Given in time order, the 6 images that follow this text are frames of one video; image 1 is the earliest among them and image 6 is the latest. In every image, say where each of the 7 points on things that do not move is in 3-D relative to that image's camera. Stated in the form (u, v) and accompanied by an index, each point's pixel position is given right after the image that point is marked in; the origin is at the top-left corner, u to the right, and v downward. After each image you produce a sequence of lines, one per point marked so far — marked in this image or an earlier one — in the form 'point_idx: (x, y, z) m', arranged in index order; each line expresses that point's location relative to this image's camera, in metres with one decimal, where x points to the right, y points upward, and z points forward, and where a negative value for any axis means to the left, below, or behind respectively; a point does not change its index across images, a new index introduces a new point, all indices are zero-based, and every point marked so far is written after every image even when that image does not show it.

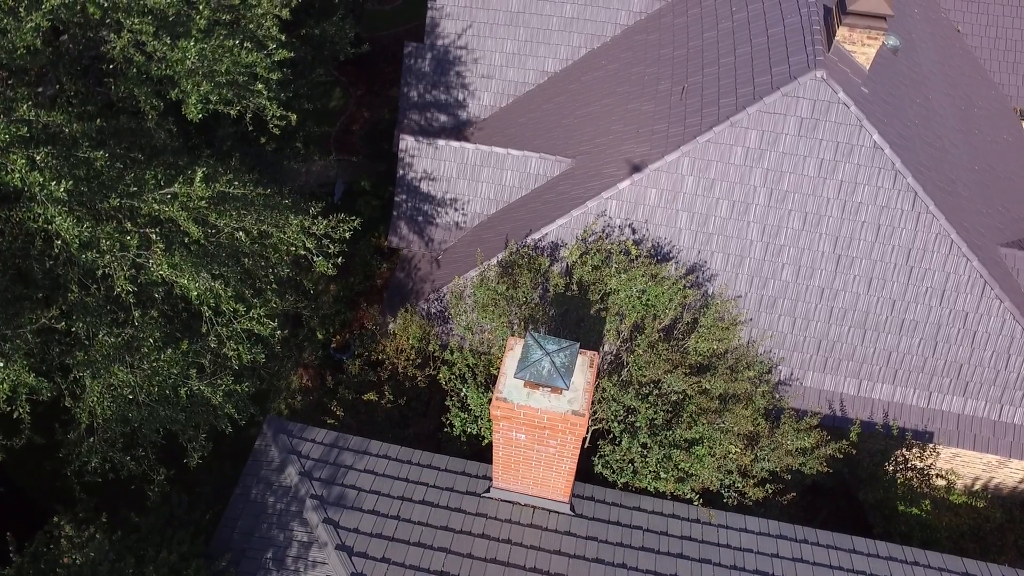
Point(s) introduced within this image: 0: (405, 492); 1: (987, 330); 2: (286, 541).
0: (-1.9, -3.7, +10.3) m
1: (+12.8, -1.1, +15.2) m
2: (-3.8, -4.3, +9.6) m
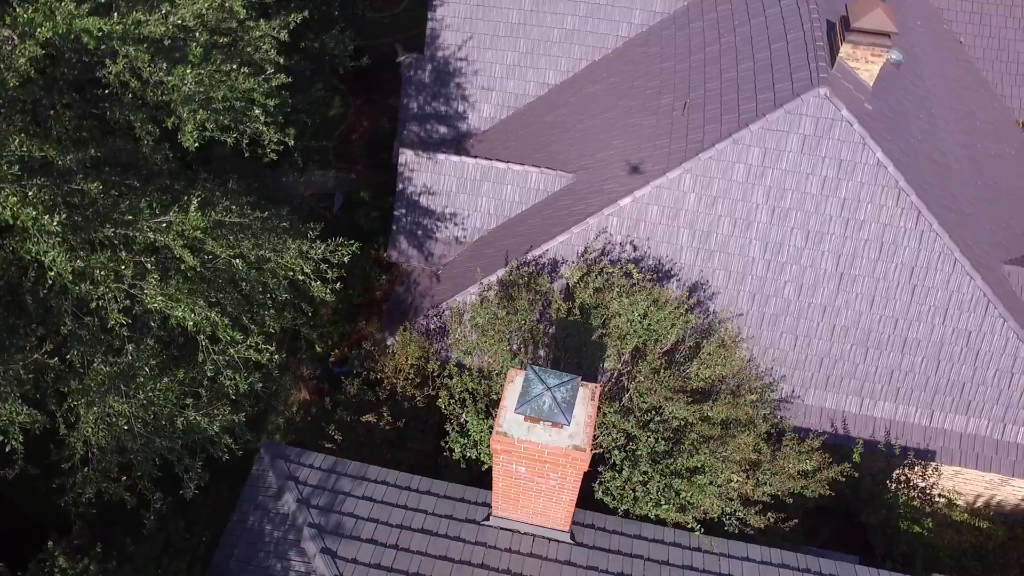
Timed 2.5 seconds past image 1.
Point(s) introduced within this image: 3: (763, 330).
0: (-2.0, -4.2, +10.2) m
1: (+12.8, -1.6, +15.1) m
2: (-3.8, -4.8, +9.5) m
3: (+6.9, -1.2, +15.7) m
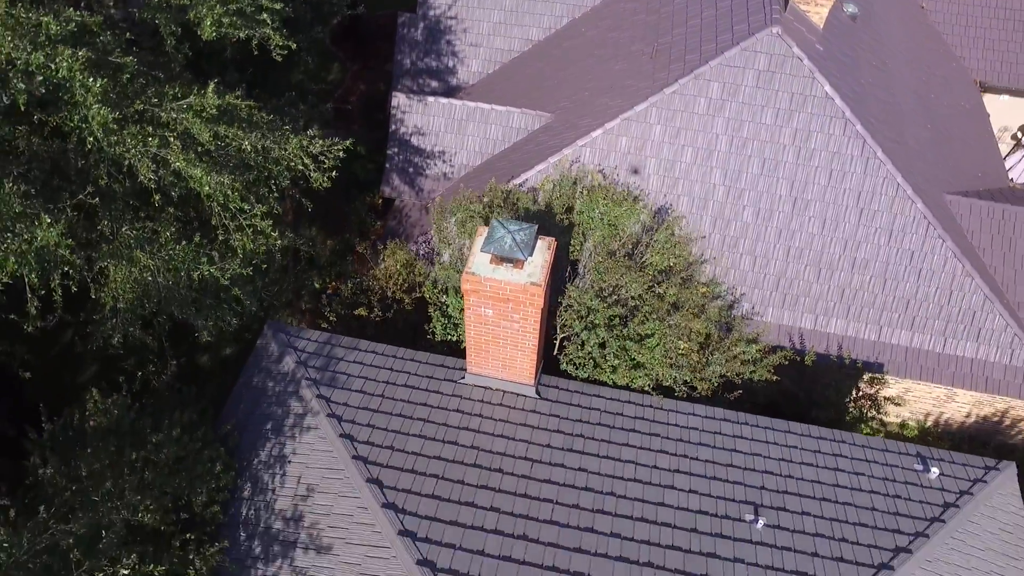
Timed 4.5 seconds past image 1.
0: (-2.5, -1.8, +11.6) m
1: (+12.2, +0.6, +16.5) m
2: (-4.4, -2.4, +10.9) m
3: (+6.4, +1.1, +17.1) m
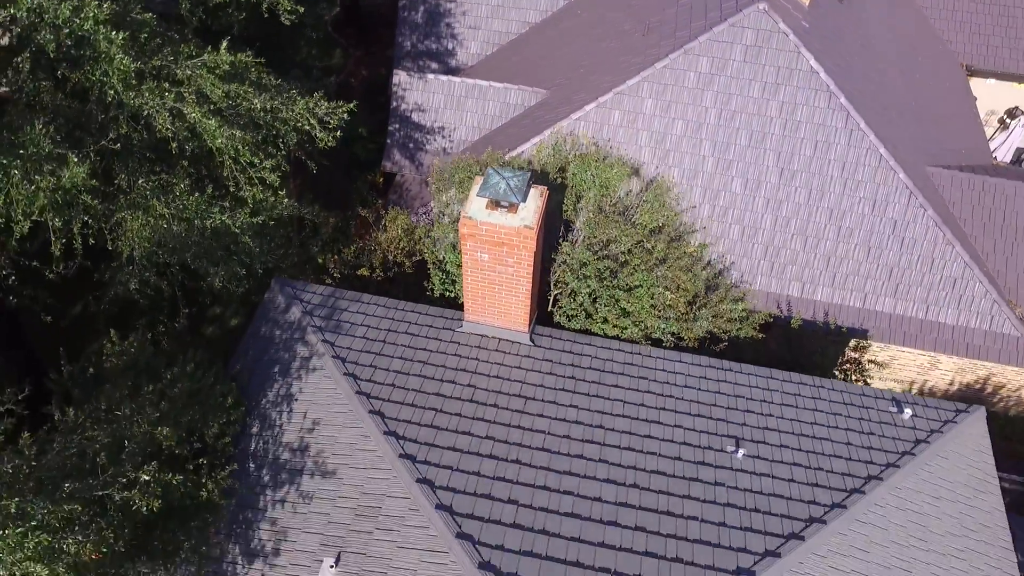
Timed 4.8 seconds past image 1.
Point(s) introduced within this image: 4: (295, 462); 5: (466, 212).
0: (-2.6, -0.8, +12.2) m
1: (+12.1, +1.6, +17.1) m
2: (-4.5, -1.4, +11.5) m
3: (+6.3, +2.1, +17.7) m
4: (-3.9, -3.1, +10.1) m
5: (-0.8, +1.4, +10.2) m
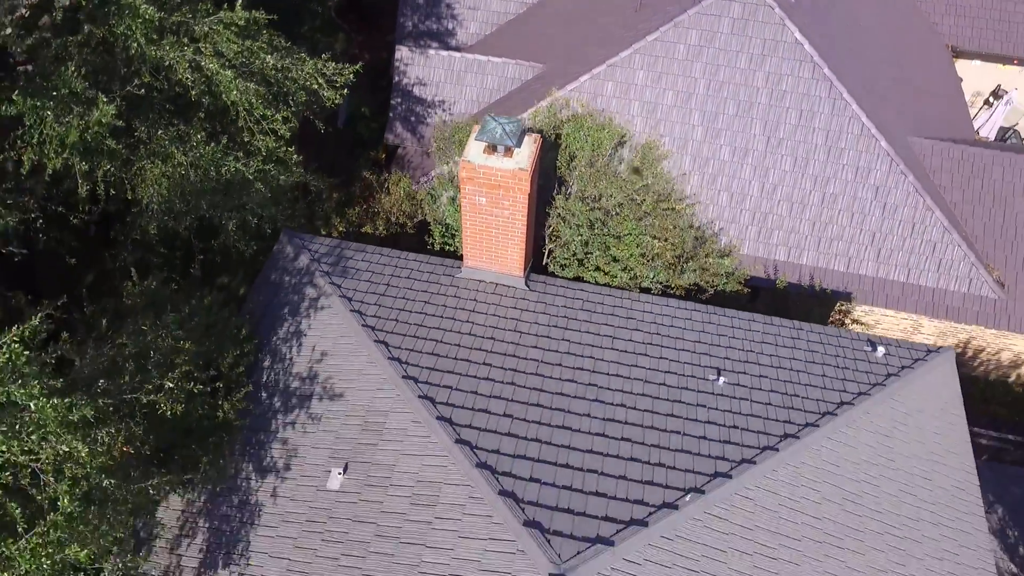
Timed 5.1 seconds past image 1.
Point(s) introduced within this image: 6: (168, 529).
0: (-2.7, +0.3, +12.9) m
1: (+12.0, +2.8, +17.8) m
2: (-4.6, -0.3, +12.2) m
3: (+6.2, +3.2, +18.4) m
4: (-3.9, -1.9, +10.8) m
5: (-0.9, +2.5, +10.9) m
6: (-6.1, -4.3, +10.1) m
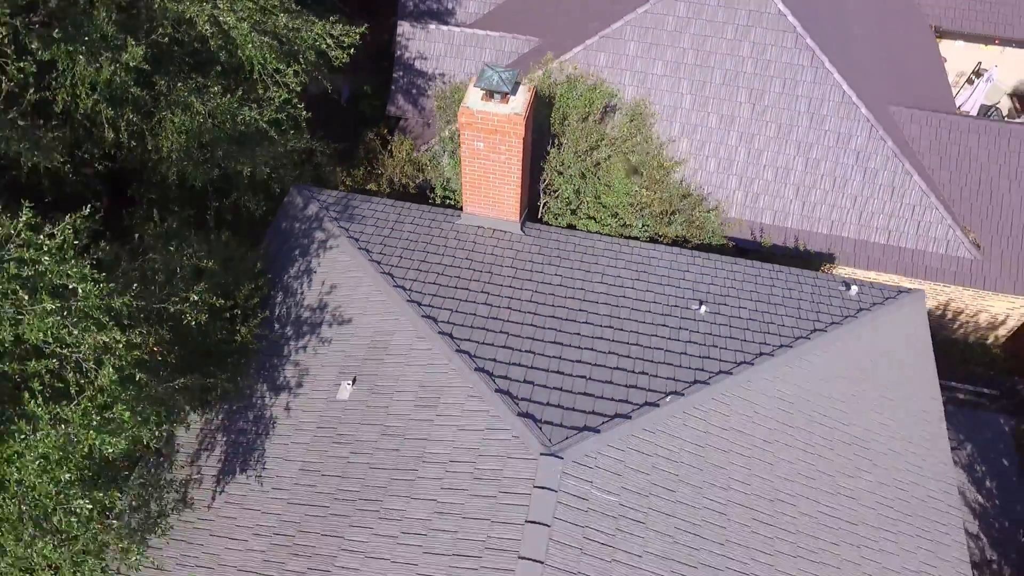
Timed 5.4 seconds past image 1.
0: (-2.8, +1.7, +13.7) m
1: (+11.9, +4.1, +18.7) m
2: (-4.6, +1.0, +13.0) m
3: (+6.1, +4.5, +19.3) m
4: (-4.0, -0.6, +11.6) m
5: (-1.0, +3.9, +11.8) m
6: (-6.2, -3.0, +10.9) m
